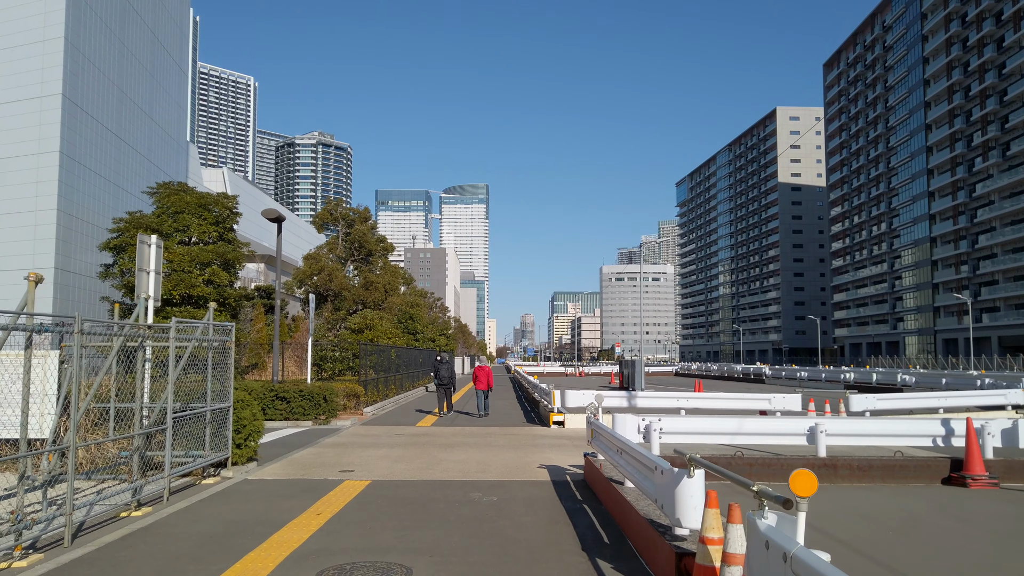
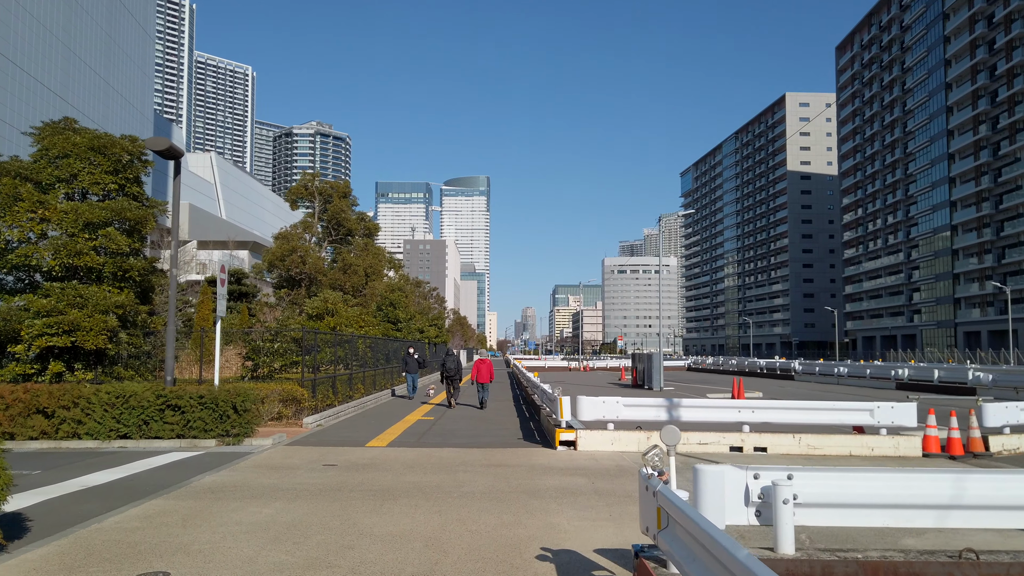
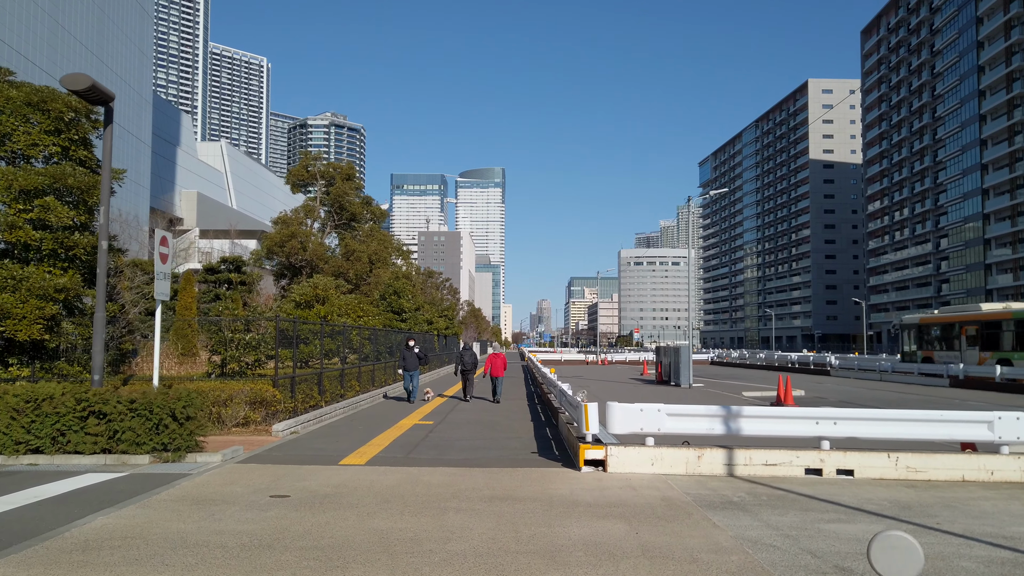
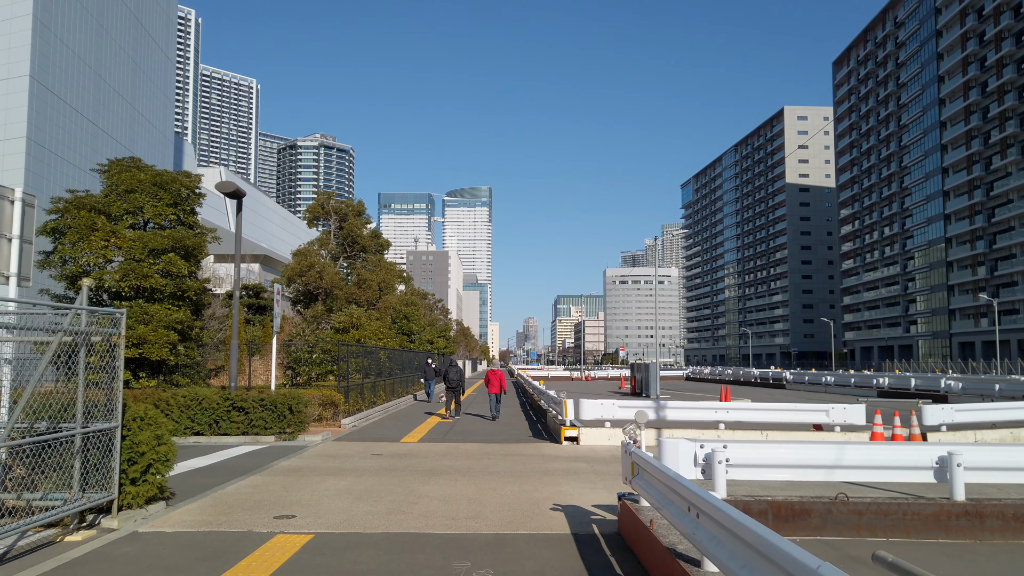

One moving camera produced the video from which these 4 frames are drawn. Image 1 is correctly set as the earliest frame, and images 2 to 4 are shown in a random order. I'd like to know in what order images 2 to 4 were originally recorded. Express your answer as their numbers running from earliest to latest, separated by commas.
4, 2, 3
